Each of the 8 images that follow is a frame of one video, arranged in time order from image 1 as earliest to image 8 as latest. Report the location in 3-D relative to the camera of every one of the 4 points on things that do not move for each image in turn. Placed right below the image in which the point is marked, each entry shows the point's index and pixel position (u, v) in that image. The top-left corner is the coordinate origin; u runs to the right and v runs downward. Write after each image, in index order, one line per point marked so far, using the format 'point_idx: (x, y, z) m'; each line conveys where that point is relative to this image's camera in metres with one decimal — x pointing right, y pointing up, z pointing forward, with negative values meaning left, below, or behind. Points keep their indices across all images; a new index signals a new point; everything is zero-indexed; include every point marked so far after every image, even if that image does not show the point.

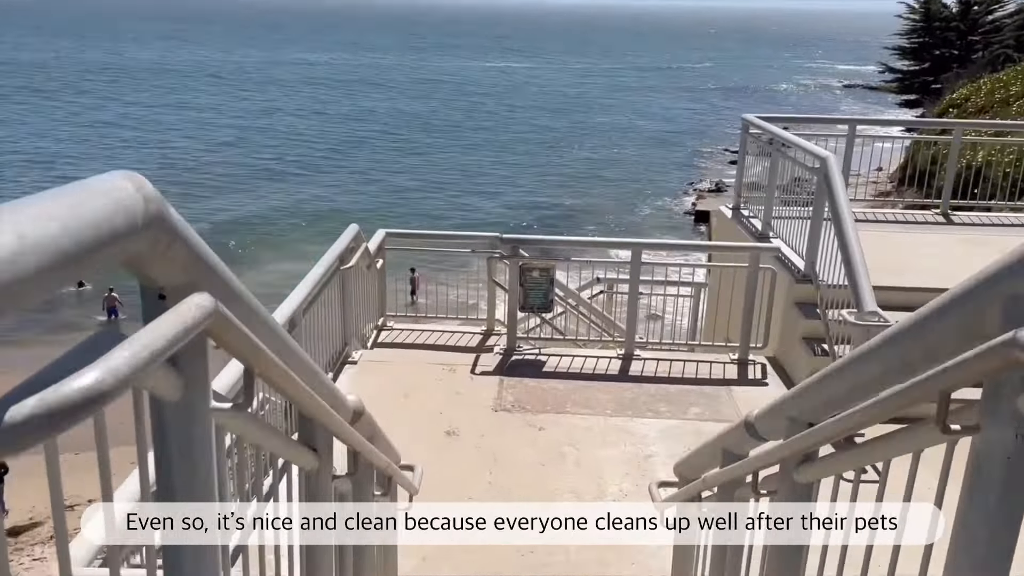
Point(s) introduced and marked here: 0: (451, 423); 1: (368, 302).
0: (-0.5, -1.1, +6.8) m
1: (-1.6, -0.2, +8.9) m
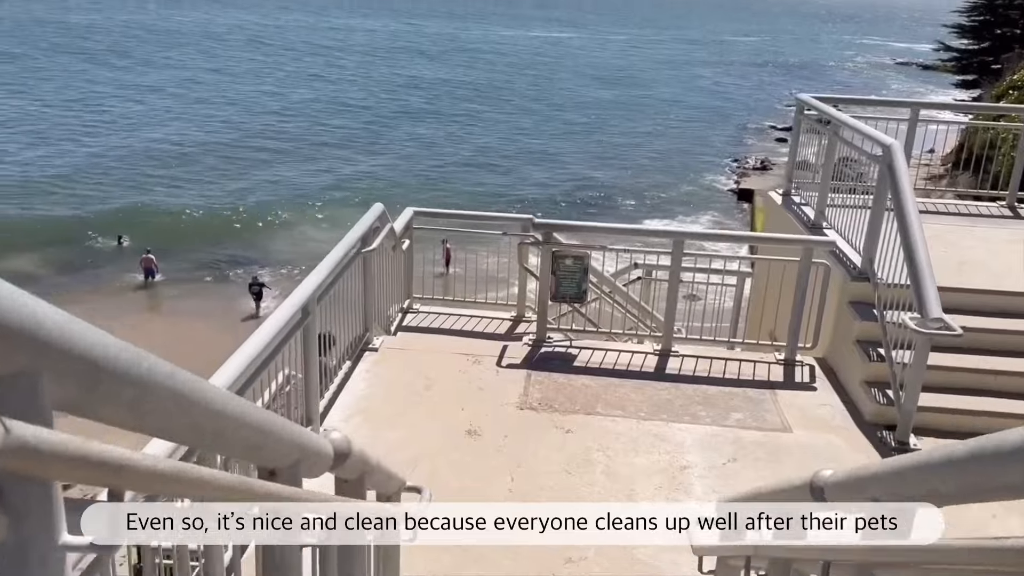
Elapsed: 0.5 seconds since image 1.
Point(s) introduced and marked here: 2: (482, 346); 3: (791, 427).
0: (-0.3, -1.0, +6.4) m
1: (-1.2, 0.0, +8.5) m
2: (-0.3, -0.6, +7.8) m
3: (+2.2, -1.1, +6.5) m
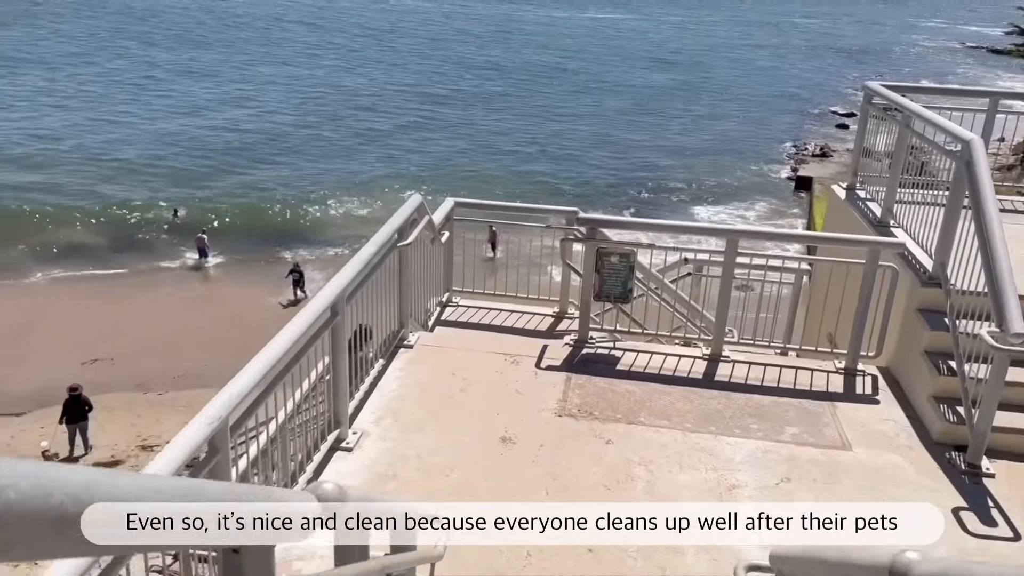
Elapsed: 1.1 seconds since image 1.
0: (0.0, -1.0, +6.0) m
1: (-0.8, +0.1, +8.2) m
2: (+0.1, -0.5, +7.4) m
3: (+2.5, -1.2, +6.0) m
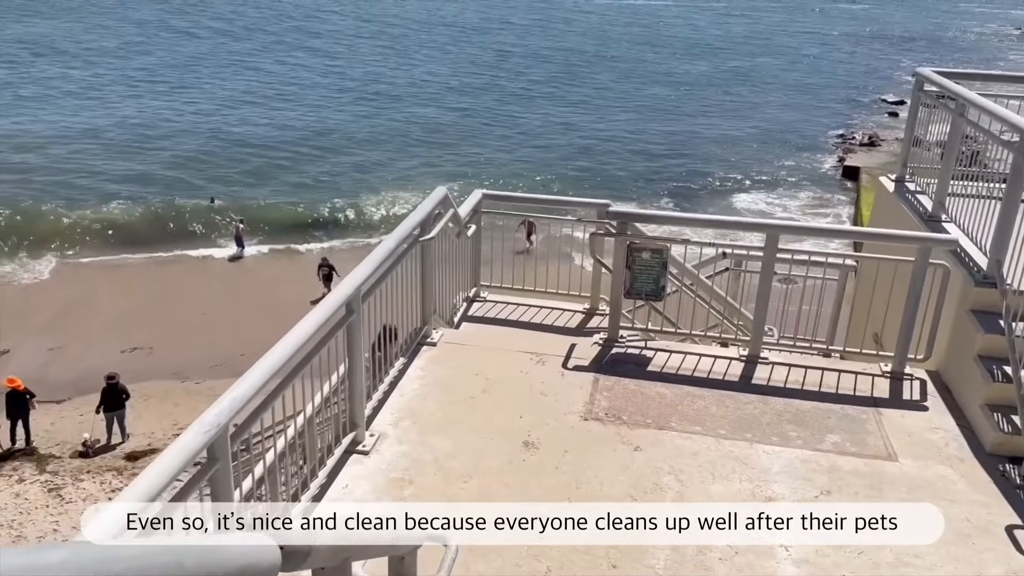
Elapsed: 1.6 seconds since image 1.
0: (+0.1, -1.0, +5.8) m
1: (-0.5, +0.1, +7.9) m
2: (+0.3, -0.5, +7.2) m
3: (+2.7, -1.2, +5.7) m
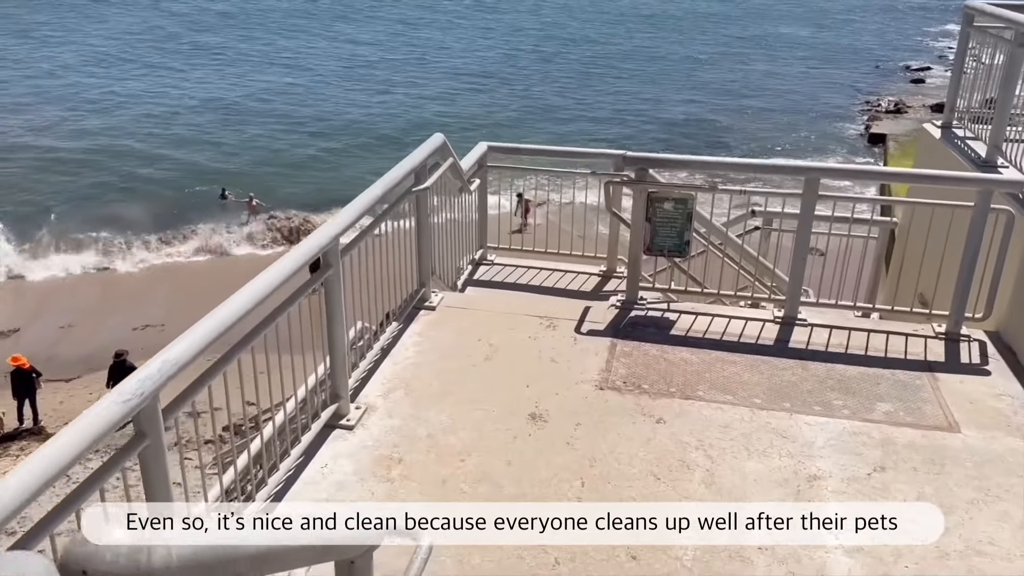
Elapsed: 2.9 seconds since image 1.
0: (+0.2, -0.7, +5.1) m
1: (-0.5, +0.4, +7.3) m
2: (+0.4, -0.2, +6.5) m
3: (+2.7, -0.8, +4.9) m
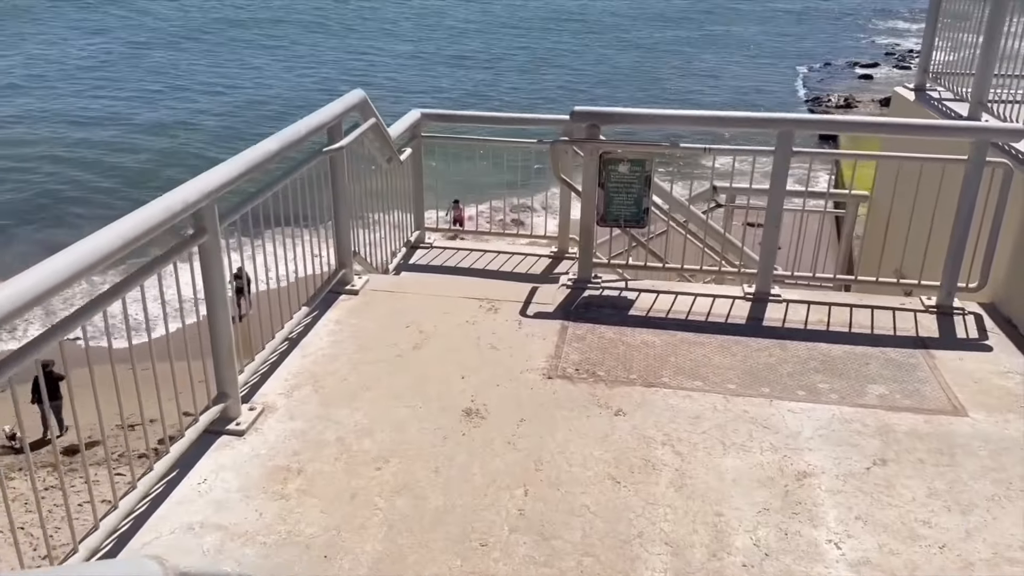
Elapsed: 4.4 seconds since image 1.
0: (-0.2, -0.6, +4.3) m
1: (-1.0, +0.6, +6.4) m
2: (0.0, 0.0, +5.6) m
3: (+2.3, -0.6, +4.2) m
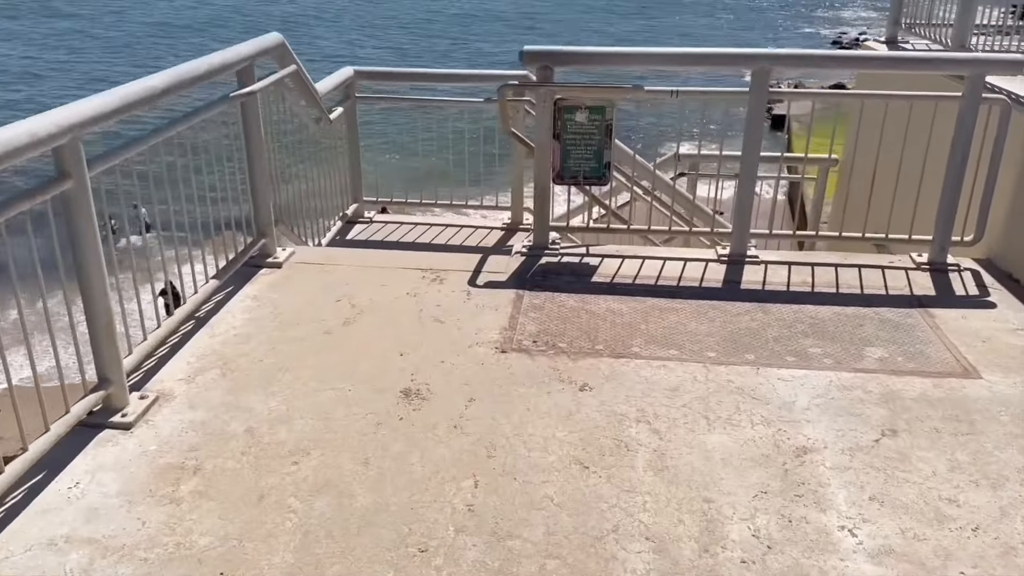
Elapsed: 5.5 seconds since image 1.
0: (-0.4, -0.4, +3.6) m
1: (-1.3, +0.7, +5.7) m
2: (-0.4, +0.2, +5.0) m
3: (+2.1, -0.4, +3.7) m
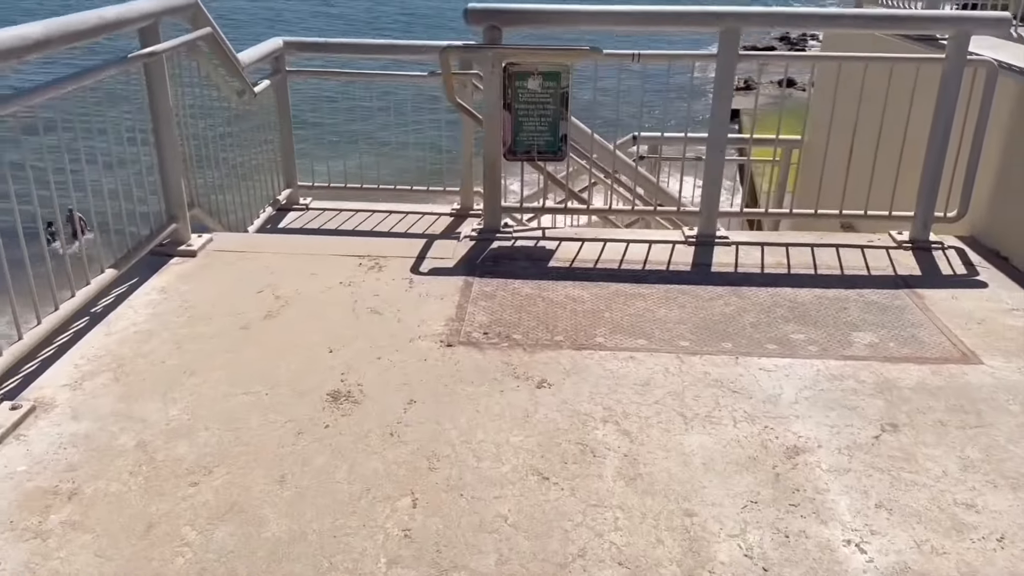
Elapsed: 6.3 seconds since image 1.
0: (-0.6, -0.3, +3.1) m
1: (-1.7, +0.8, +5.2) m
2: (-0.7, +0.2, +4.5) m
3: (+1.9, -0.3, +3.3) m
